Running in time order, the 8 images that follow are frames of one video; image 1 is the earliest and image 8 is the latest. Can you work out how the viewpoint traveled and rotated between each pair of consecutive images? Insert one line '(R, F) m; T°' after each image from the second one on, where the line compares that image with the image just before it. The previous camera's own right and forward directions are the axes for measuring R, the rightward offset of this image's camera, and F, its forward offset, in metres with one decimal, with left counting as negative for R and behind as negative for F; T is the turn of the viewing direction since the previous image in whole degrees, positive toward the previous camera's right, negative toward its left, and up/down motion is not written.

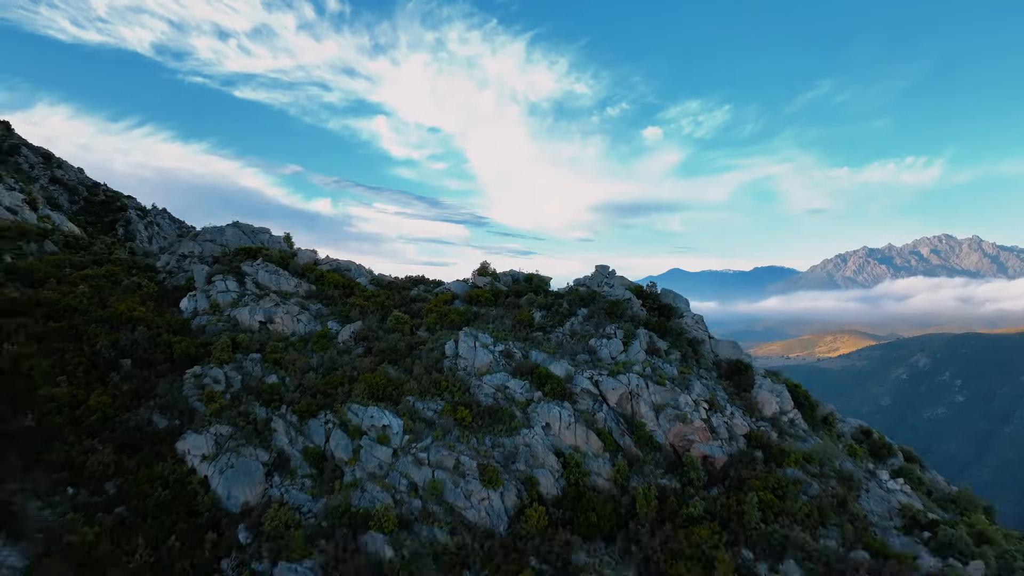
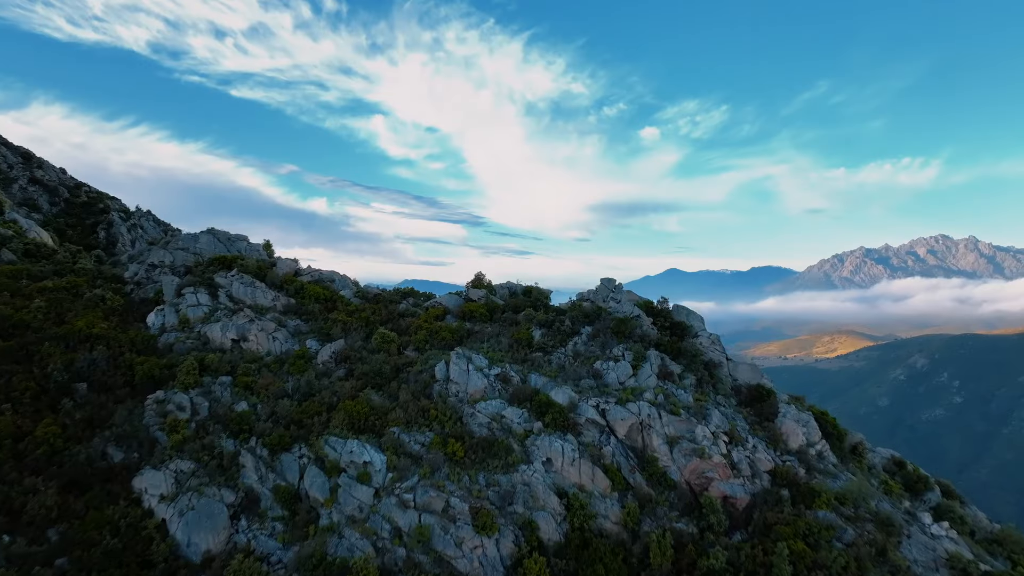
(0.0, +2.6) m; 0°
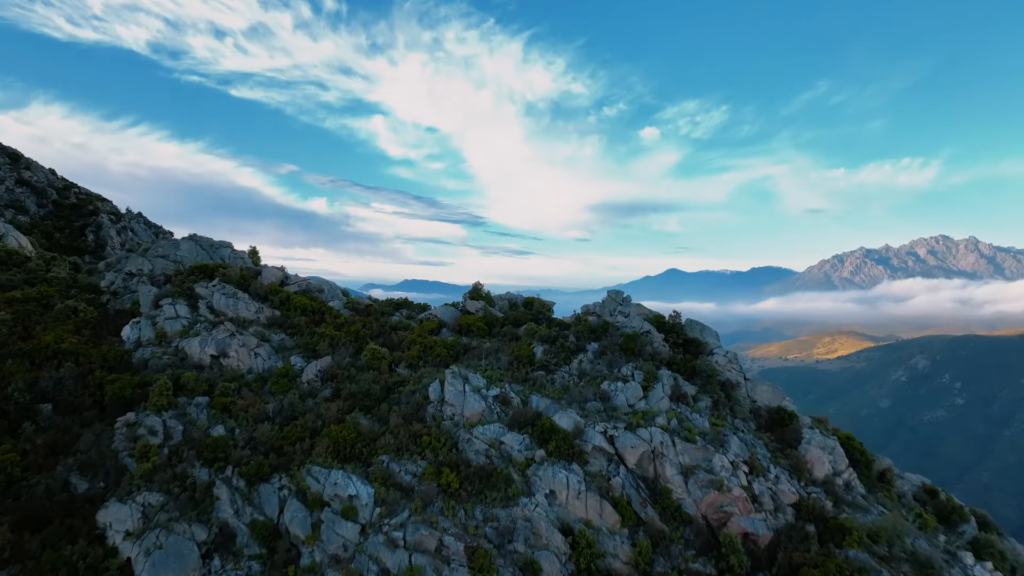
(0.0, +1.9) m; 0°
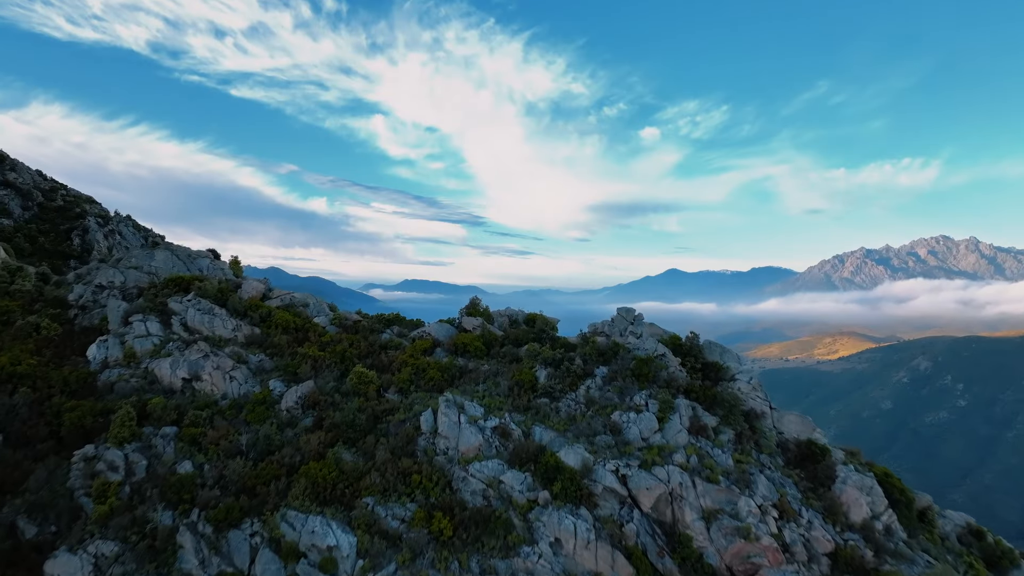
(0.0, +2.2) m; 0°
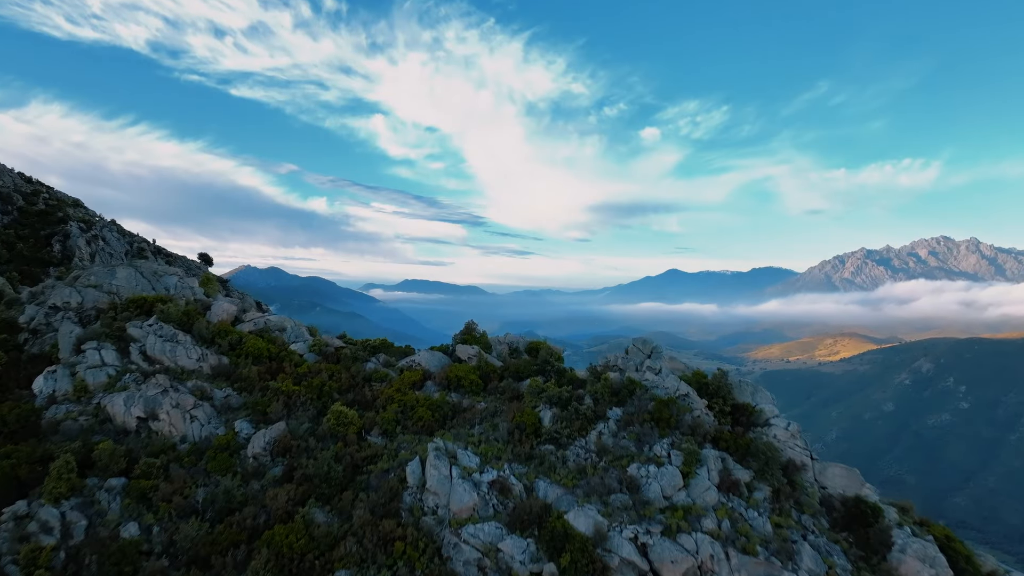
(0.0, +2.8) m; 0°
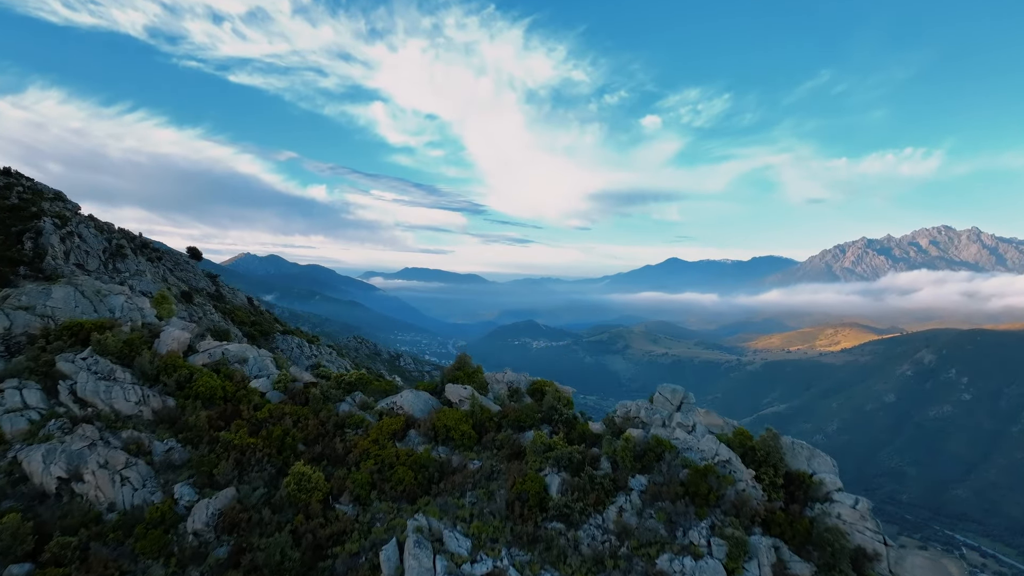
(0.0, +3.7) m; 0°
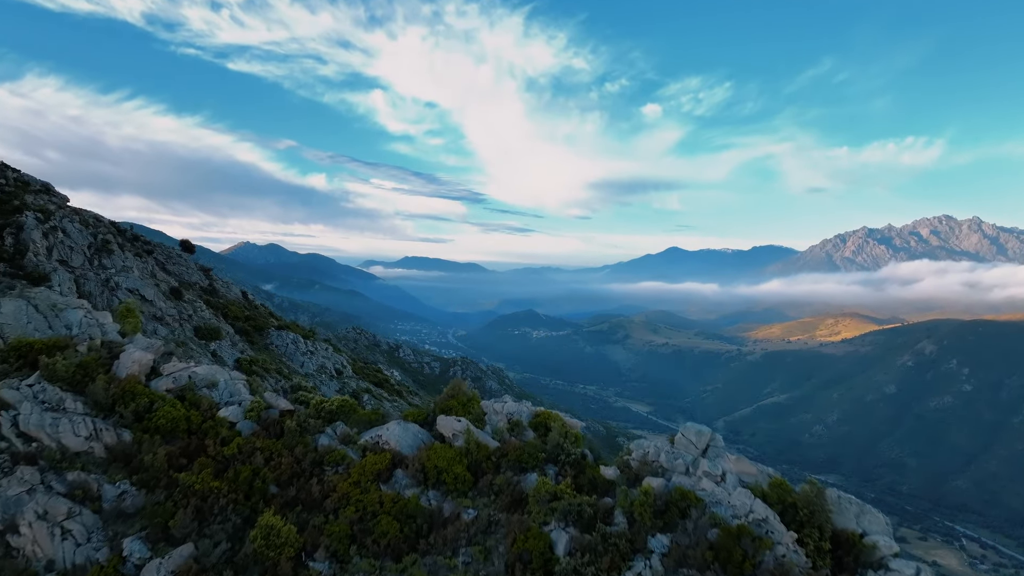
(0.0, +2.3) m; 0°
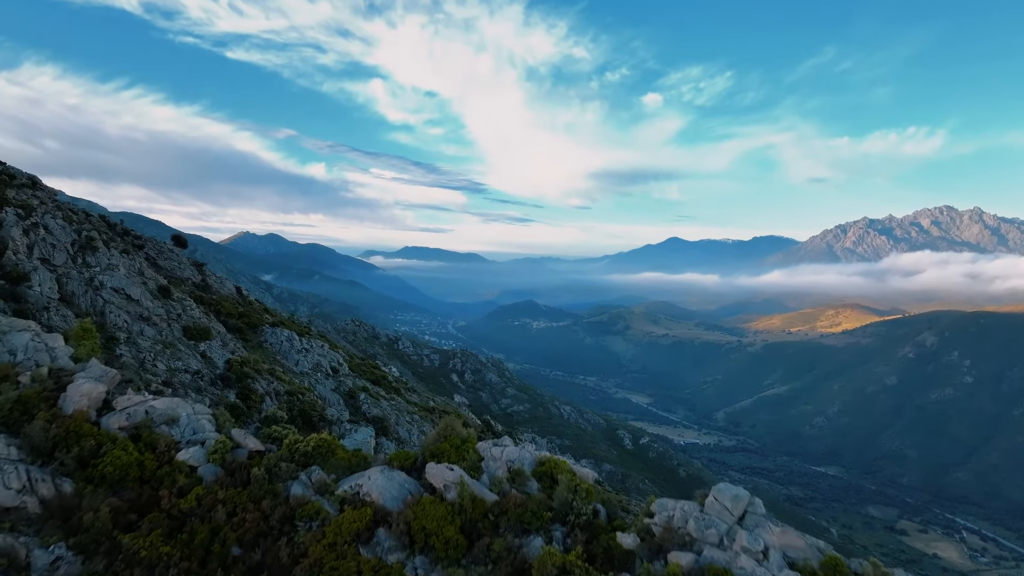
(0.0, +2.4) m; 0°
